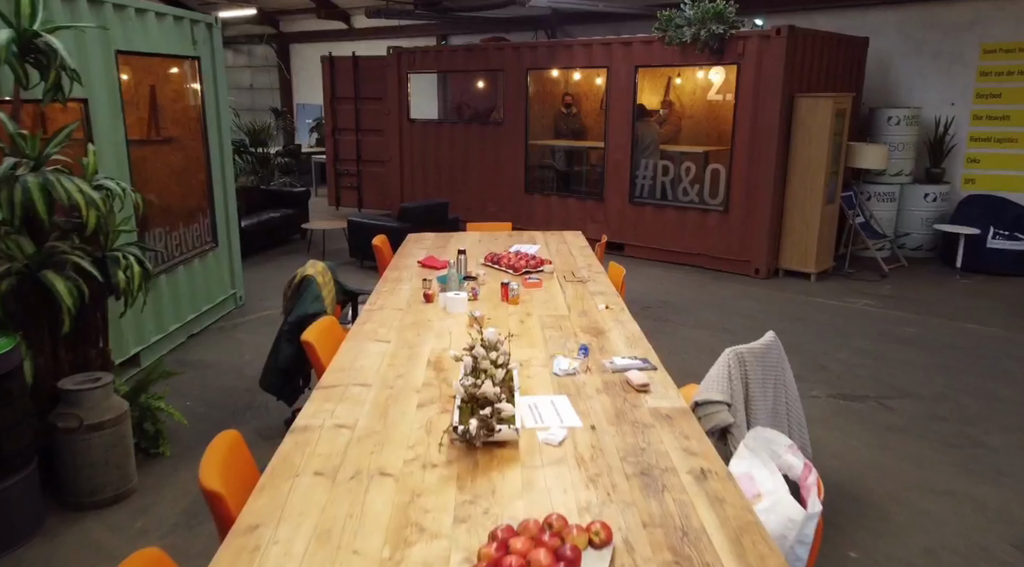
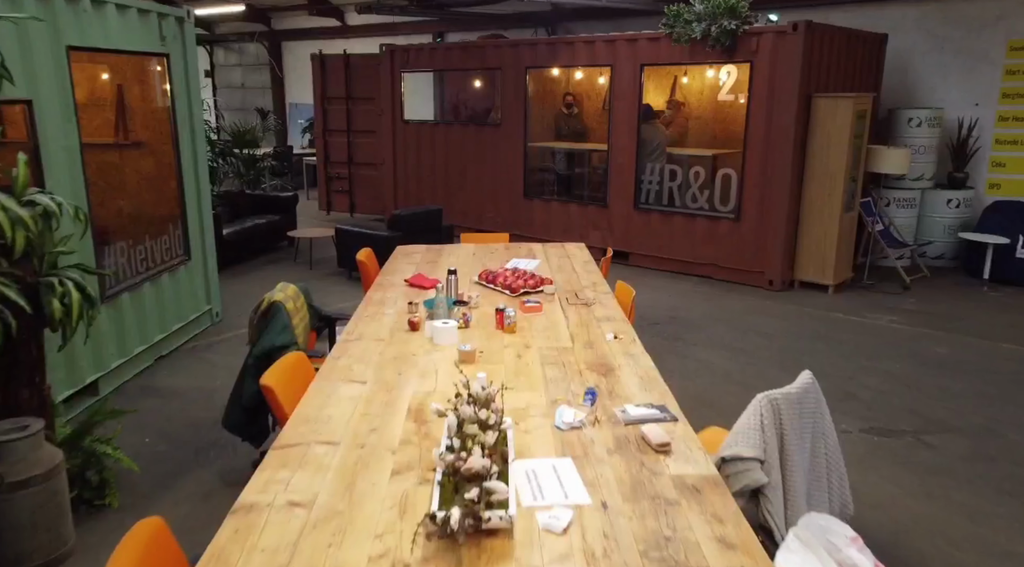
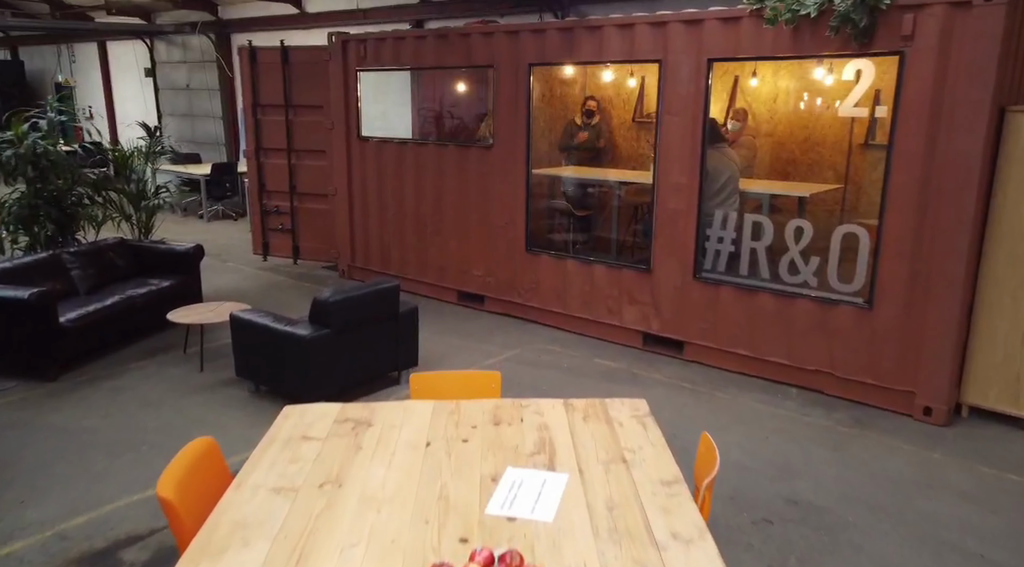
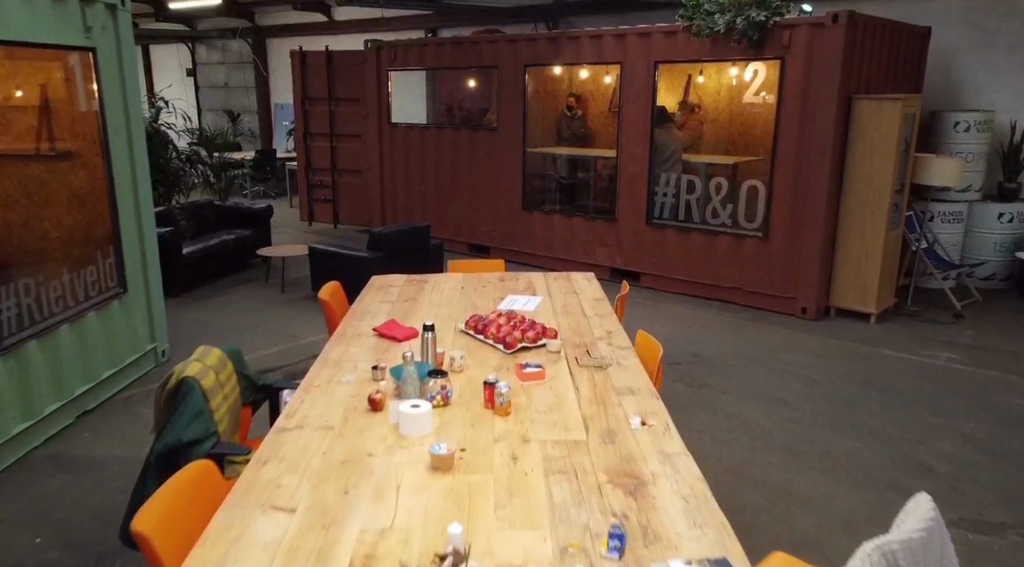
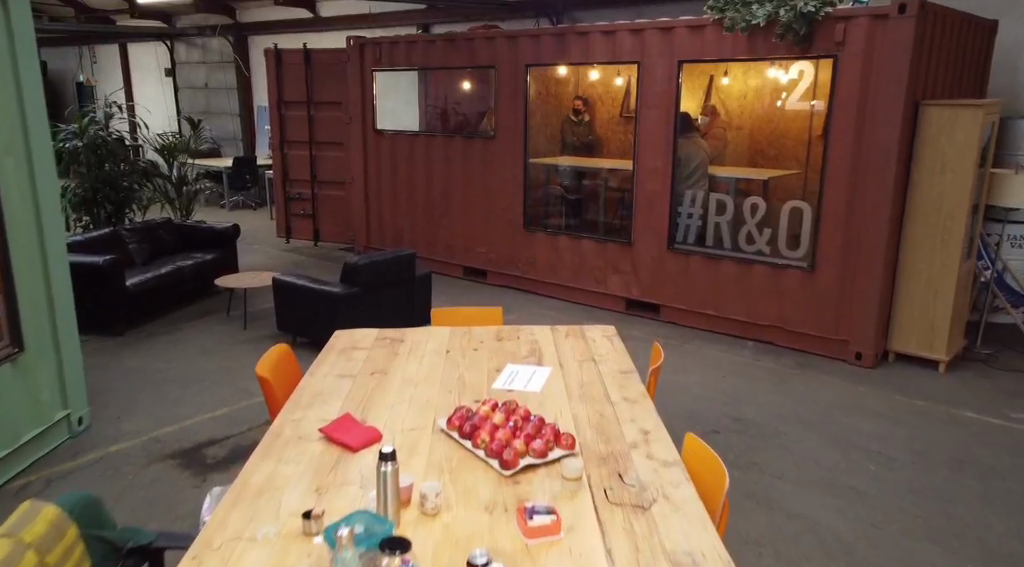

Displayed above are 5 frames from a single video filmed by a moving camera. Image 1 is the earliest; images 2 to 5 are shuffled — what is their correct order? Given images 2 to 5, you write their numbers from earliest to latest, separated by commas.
2, 4, 5, 3
